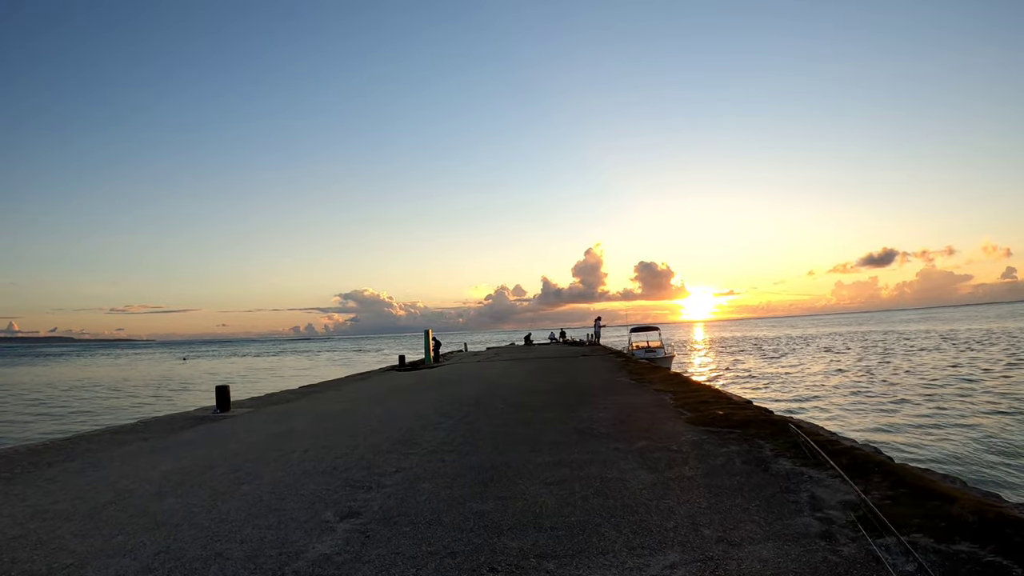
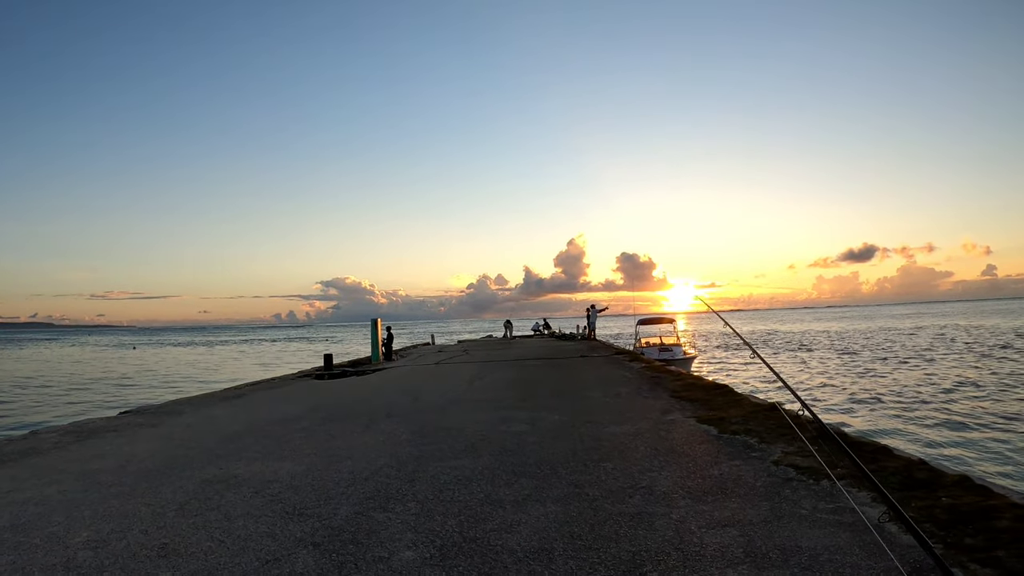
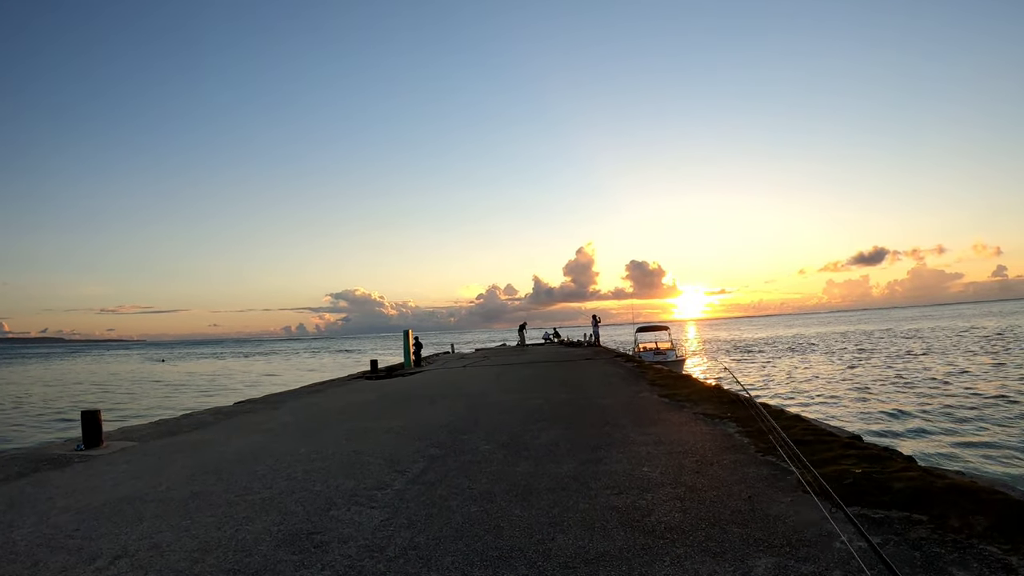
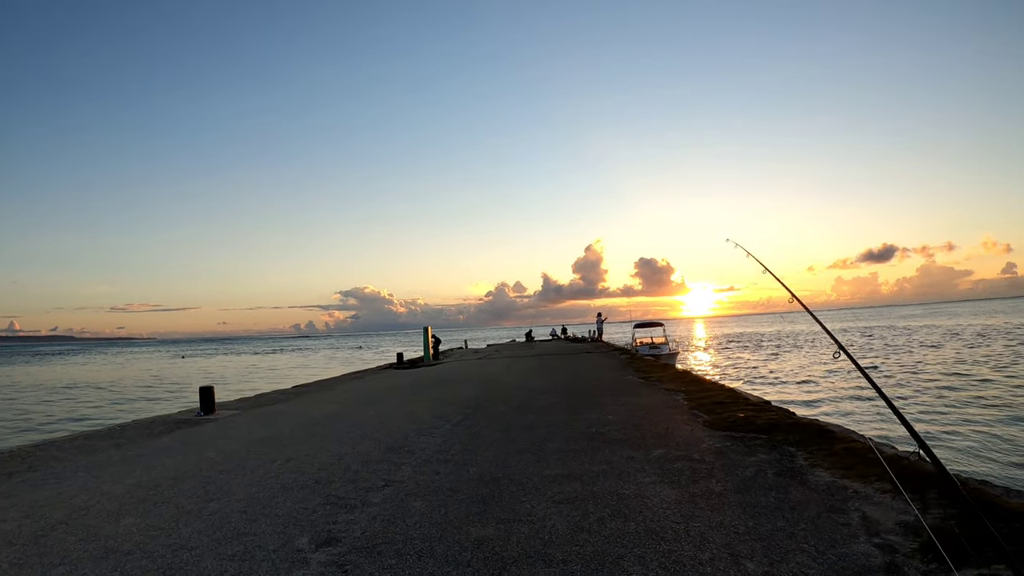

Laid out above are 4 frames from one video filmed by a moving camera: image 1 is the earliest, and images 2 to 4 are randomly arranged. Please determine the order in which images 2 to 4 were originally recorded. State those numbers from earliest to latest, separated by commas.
4, 3, 2
